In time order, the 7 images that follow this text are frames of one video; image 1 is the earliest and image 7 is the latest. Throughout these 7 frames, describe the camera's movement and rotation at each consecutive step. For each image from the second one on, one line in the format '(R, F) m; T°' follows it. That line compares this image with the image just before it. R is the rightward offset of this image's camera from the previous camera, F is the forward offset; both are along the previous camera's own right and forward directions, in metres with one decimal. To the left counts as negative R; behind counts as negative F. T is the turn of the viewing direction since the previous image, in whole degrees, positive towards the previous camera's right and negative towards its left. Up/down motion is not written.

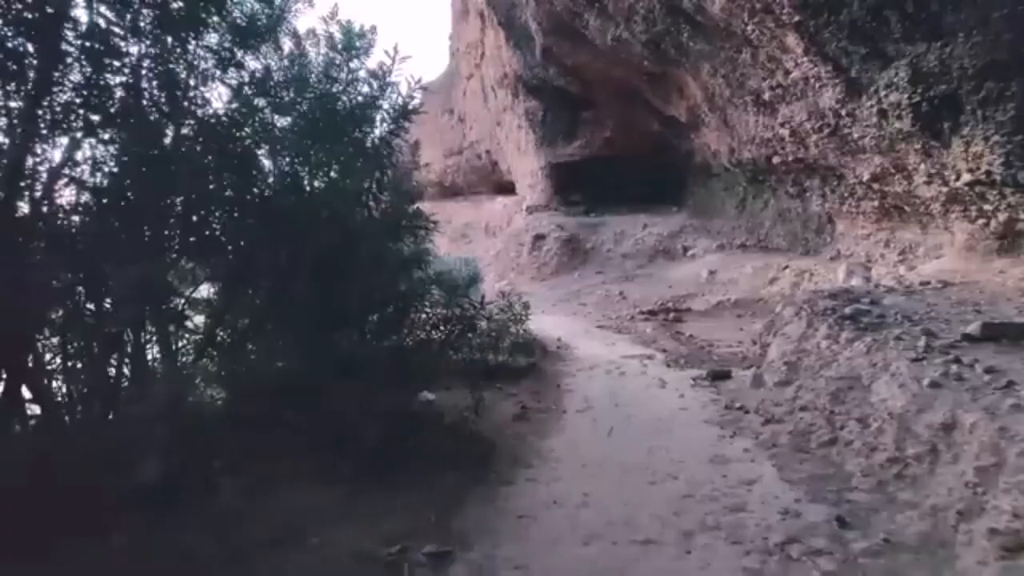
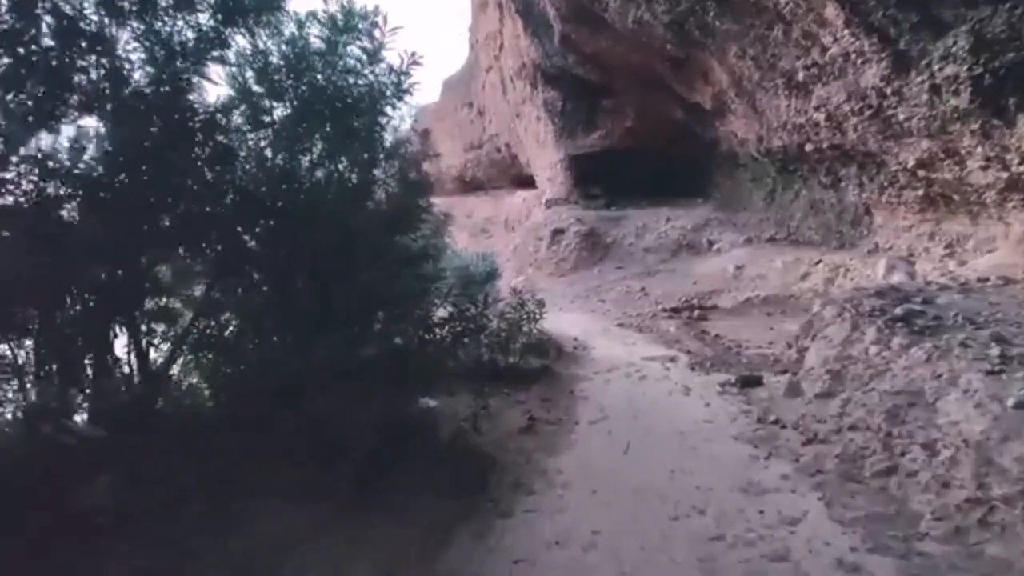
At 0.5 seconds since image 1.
(+0.1, +0.4) m; -2°
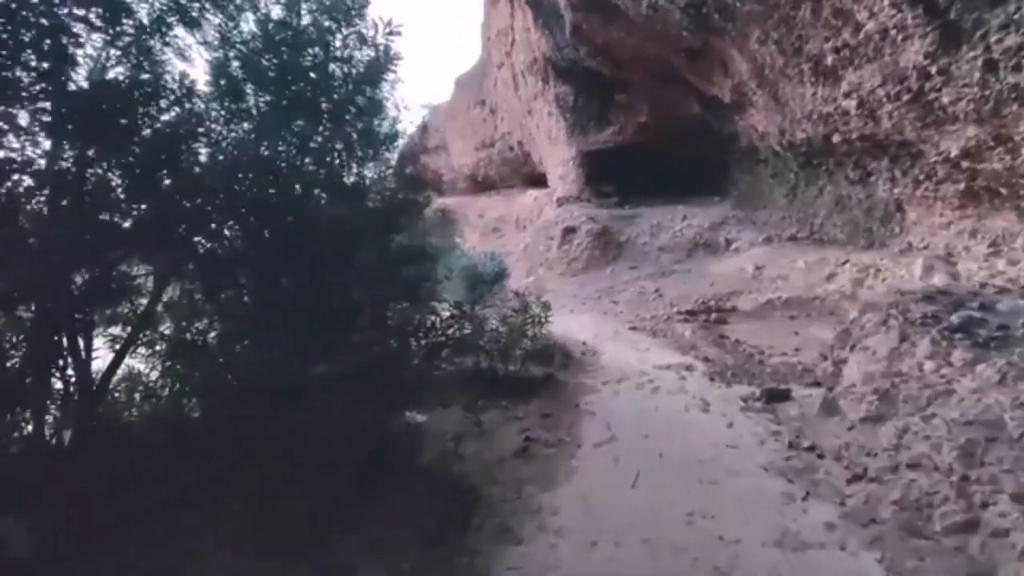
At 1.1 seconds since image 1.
(+0.1, +0.4) m; -1°
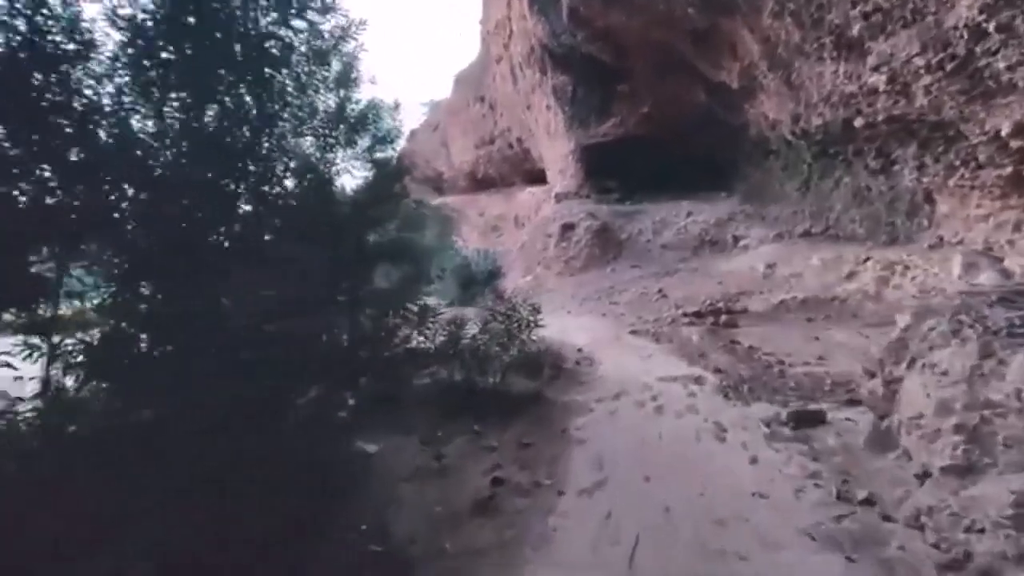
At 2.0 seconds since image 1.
(+0.2, +0.6) m; 0°
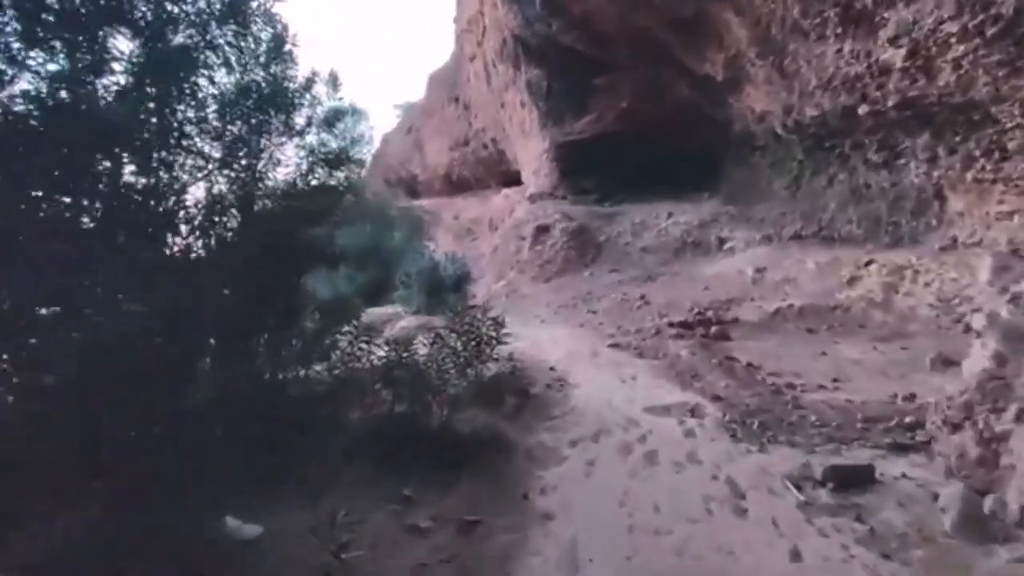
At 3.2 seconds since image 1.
(+0.1, +0.8) m; +2°
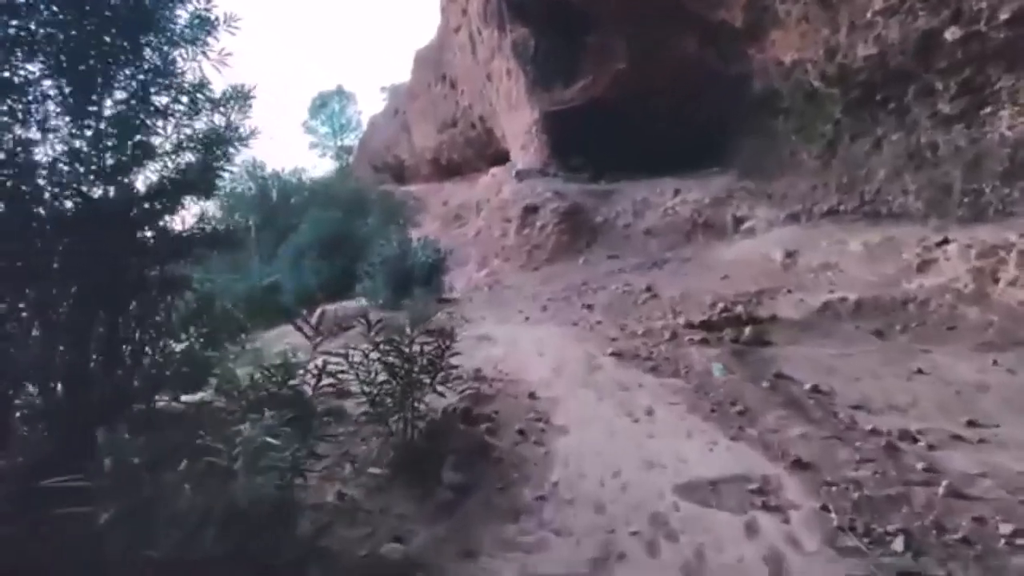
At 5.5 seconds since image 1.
(+0.2, +1.4) m; 0°
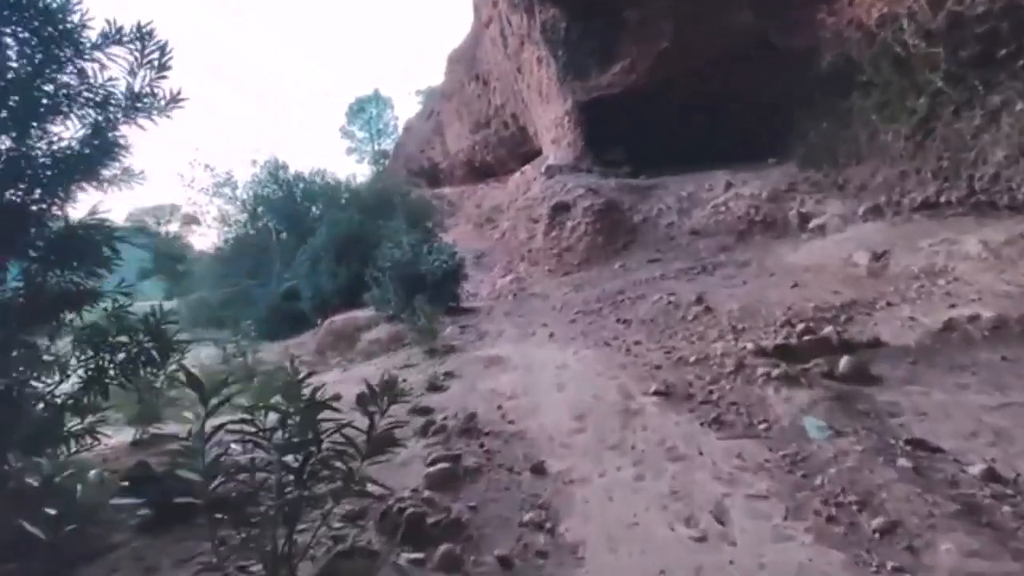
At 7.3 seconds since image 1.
(+0.2, +1.1) m; -4°
